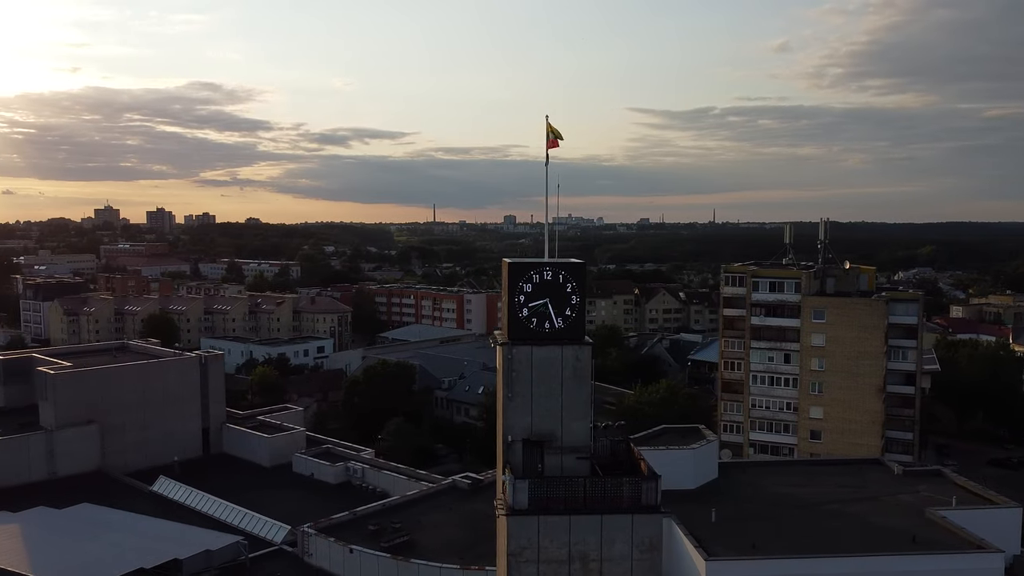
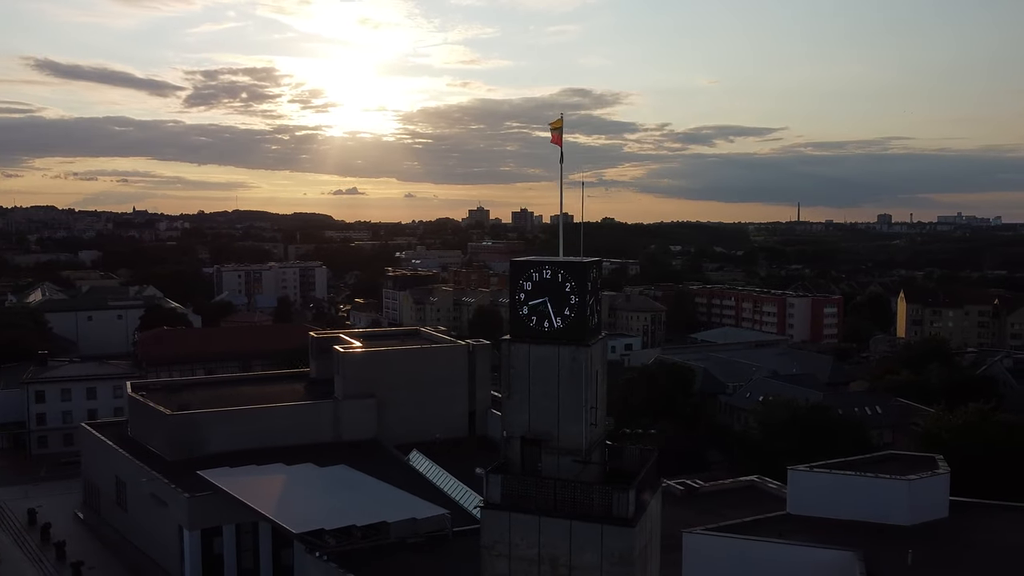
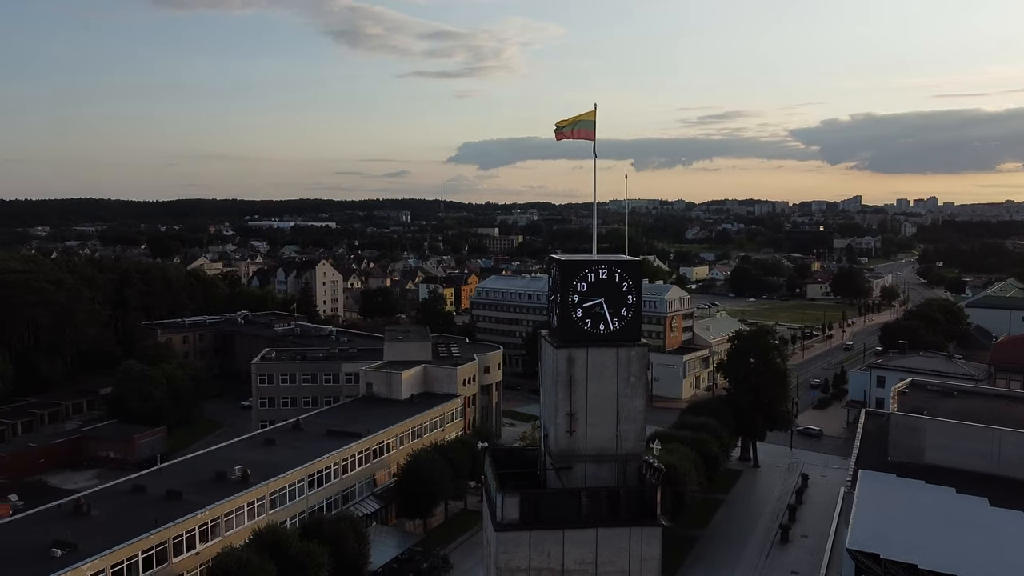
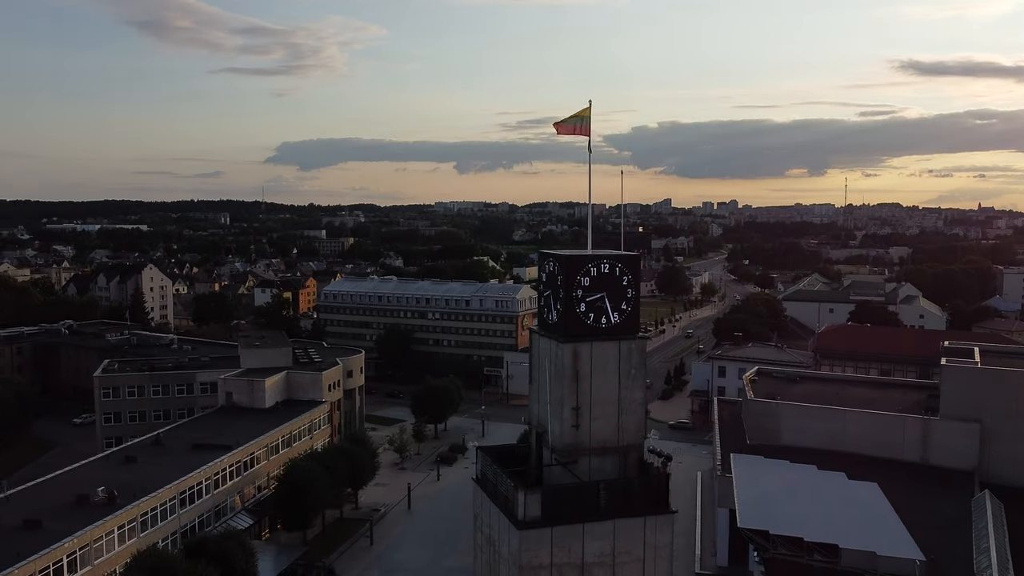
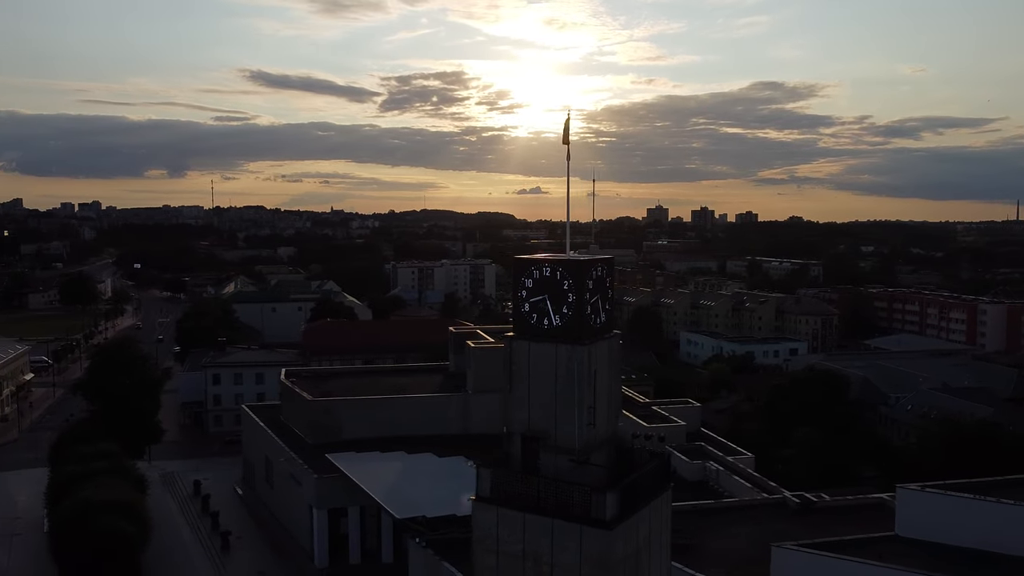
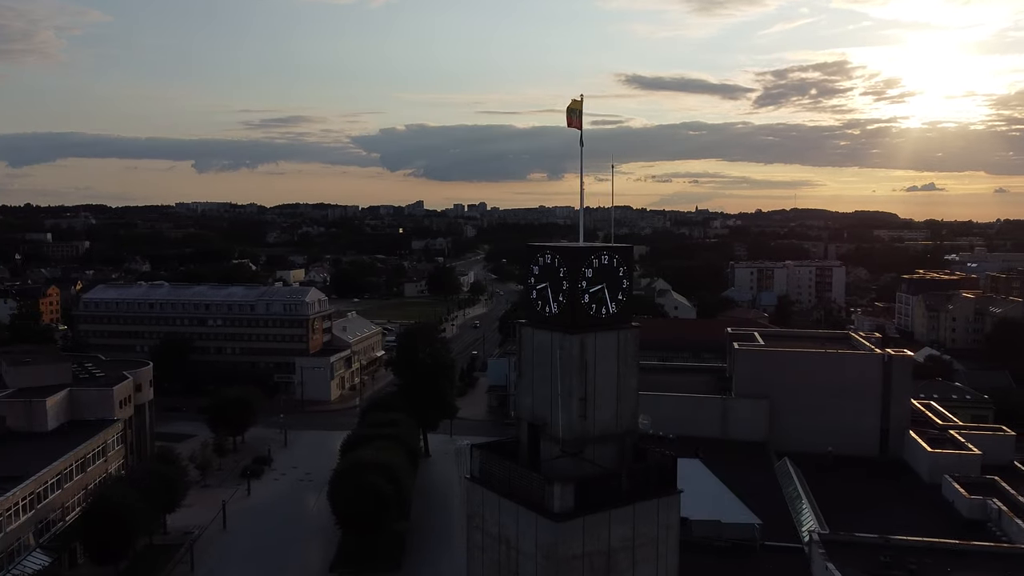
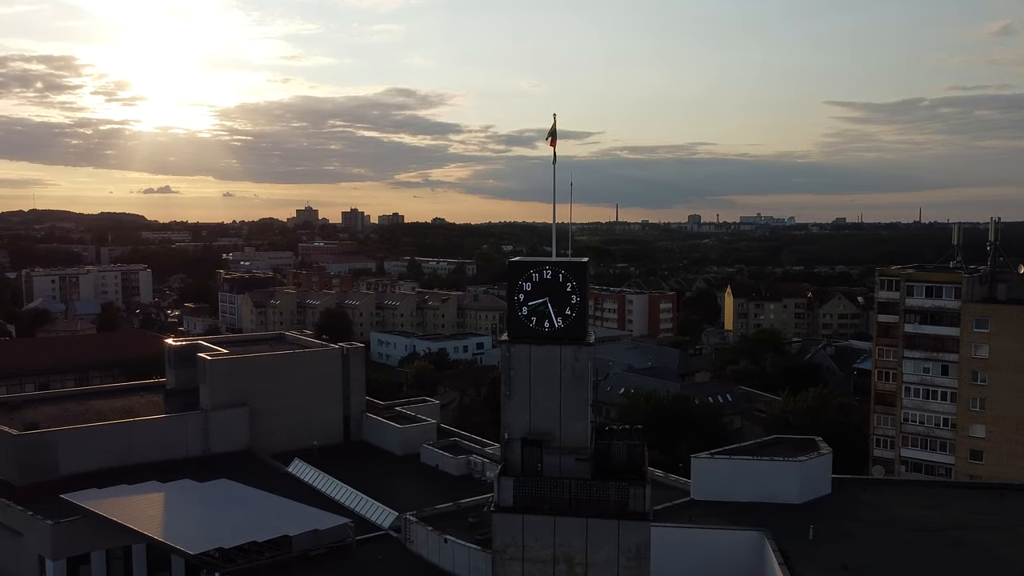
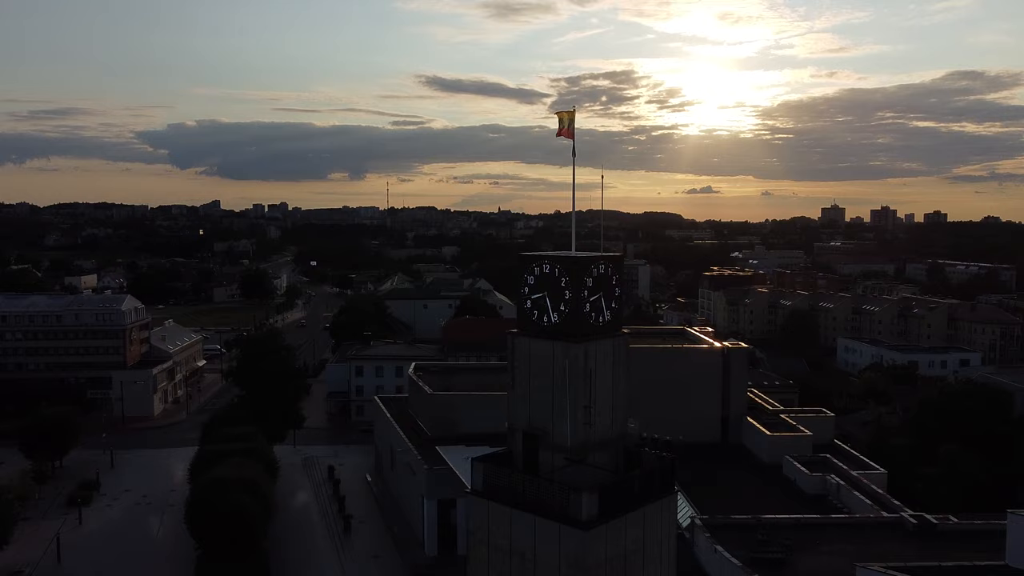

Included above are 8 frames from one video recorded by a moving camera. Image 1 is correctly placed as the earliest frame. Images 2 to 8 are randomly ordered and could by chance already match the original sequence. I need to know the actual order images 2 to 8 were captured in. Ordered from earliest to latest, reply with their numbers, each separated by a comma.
7, 2, 5, 8, 6, 4, 3
